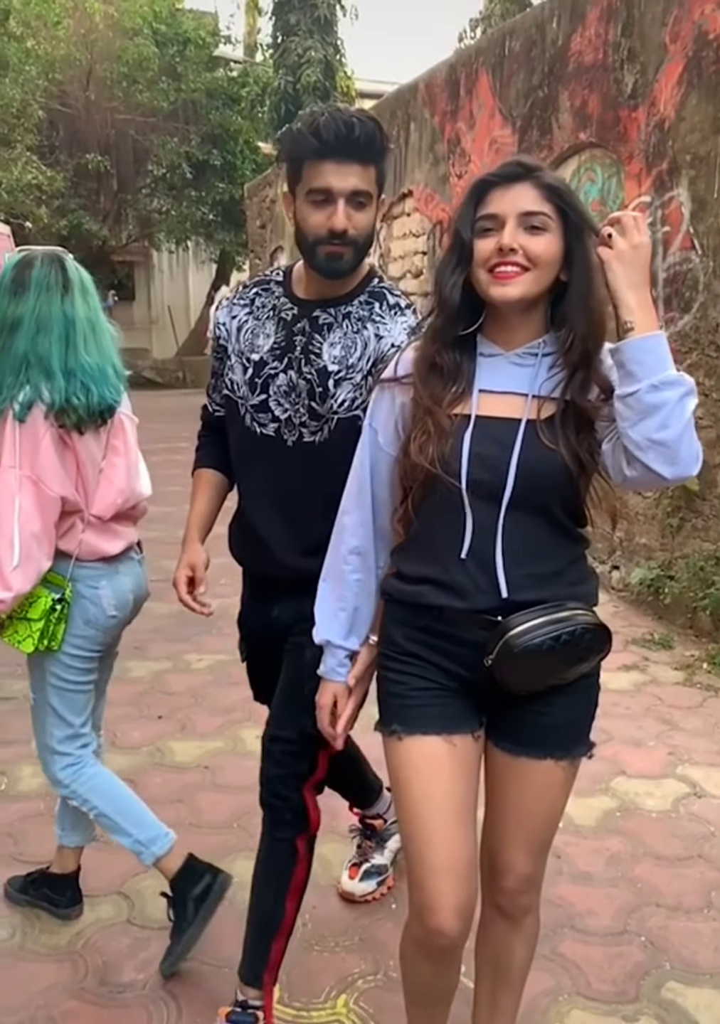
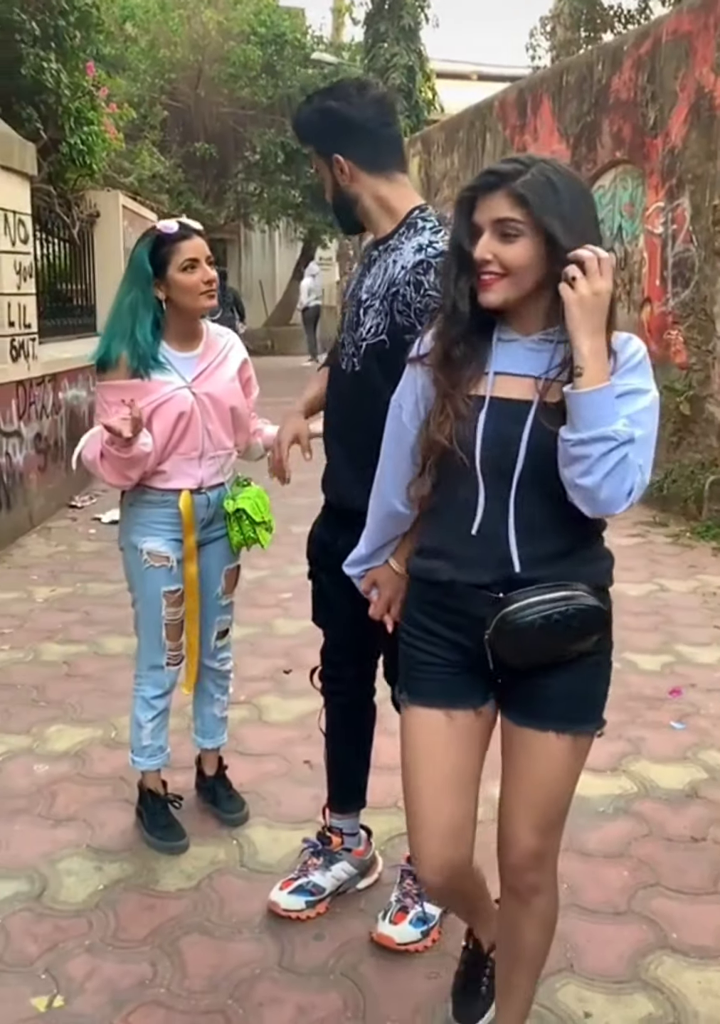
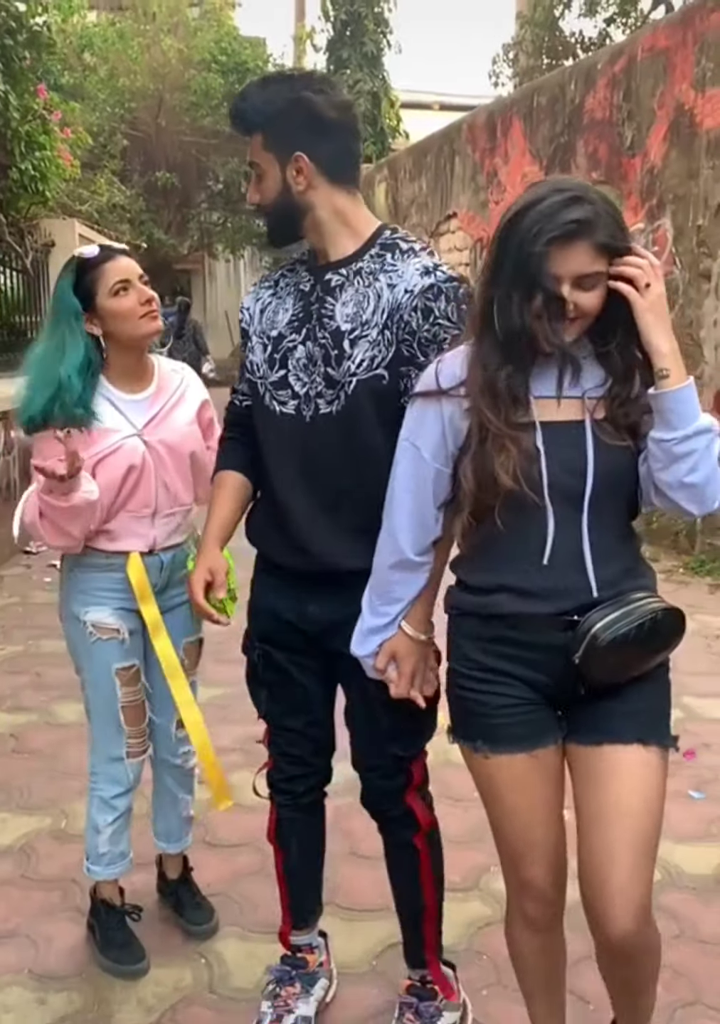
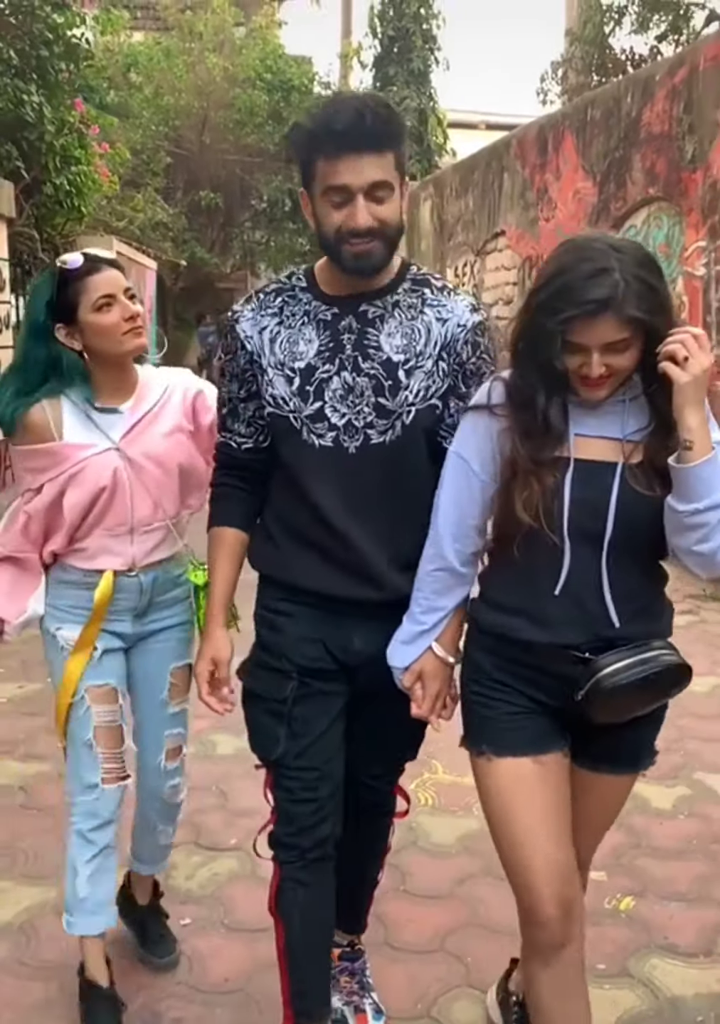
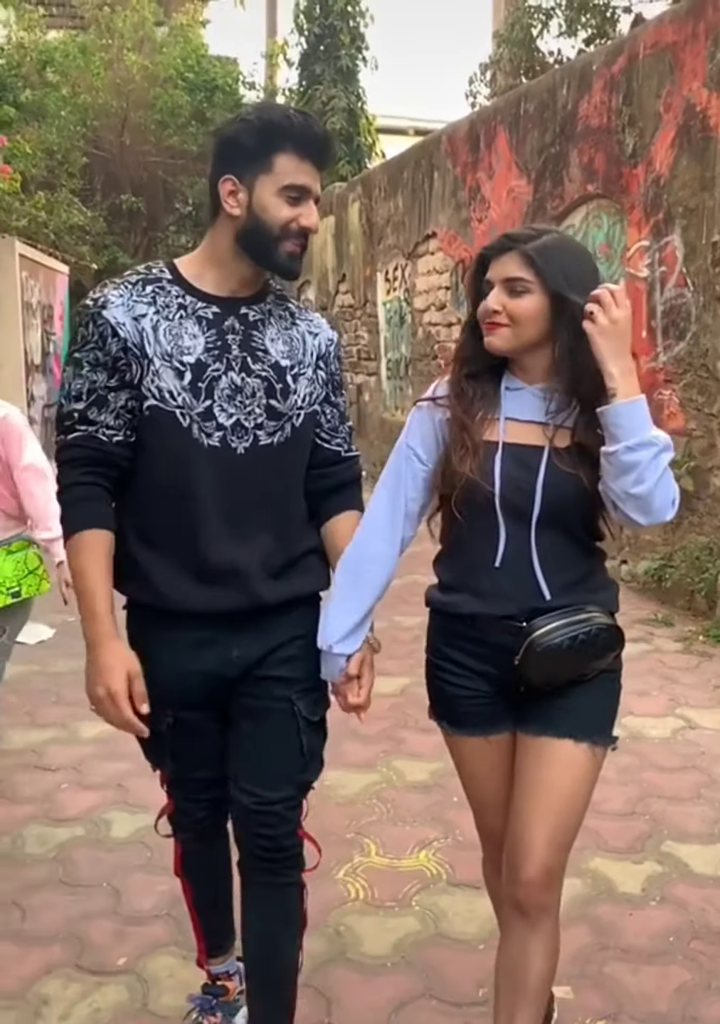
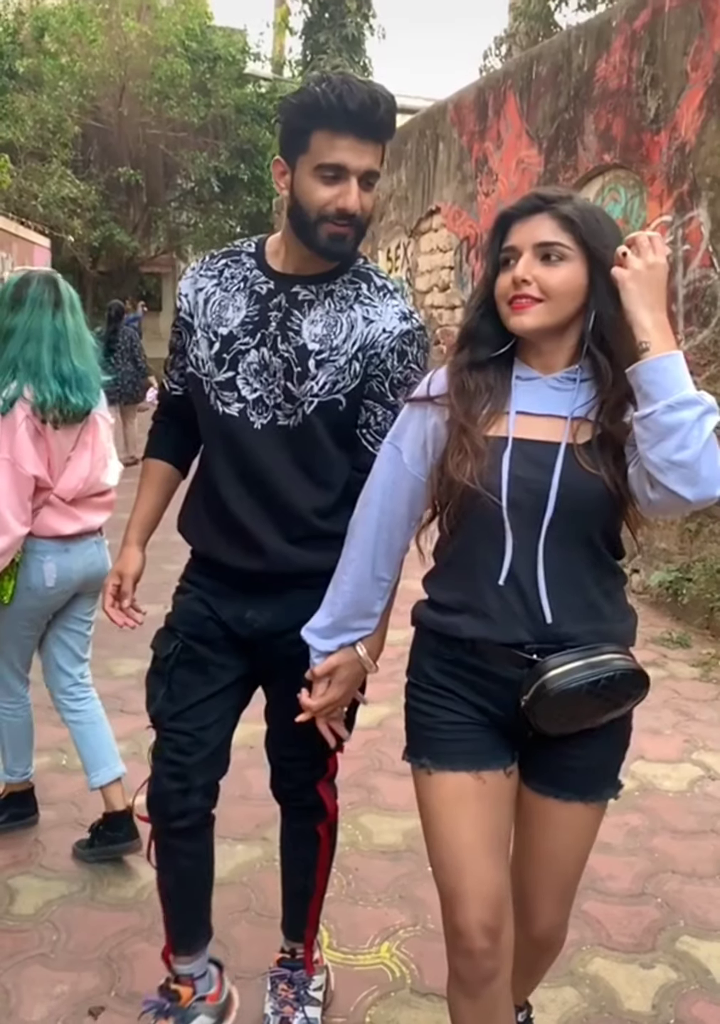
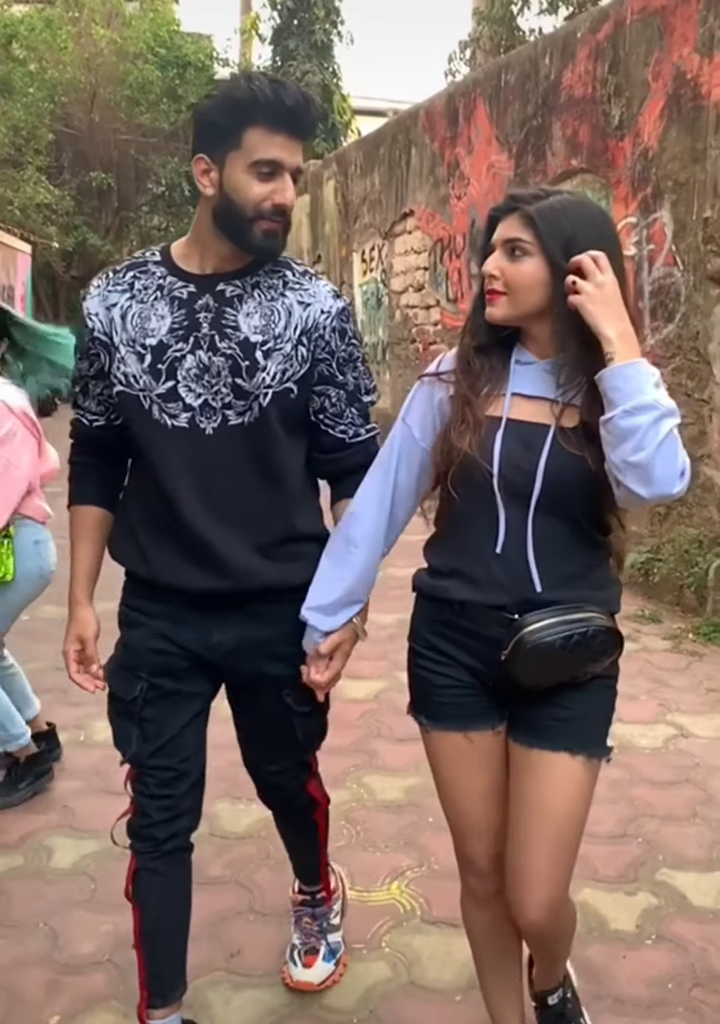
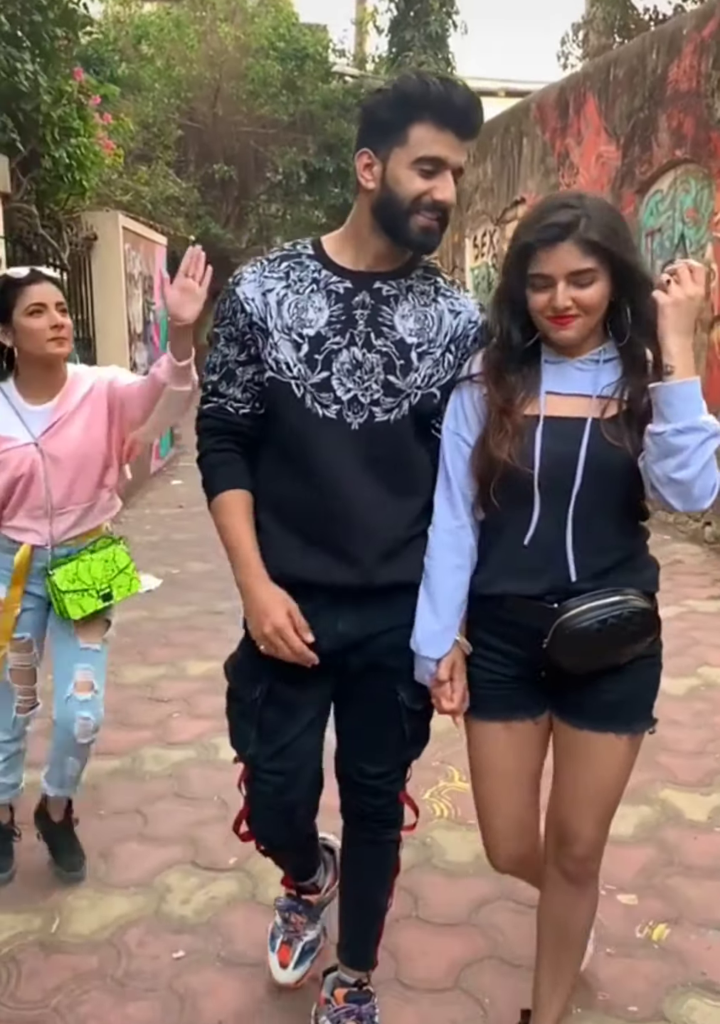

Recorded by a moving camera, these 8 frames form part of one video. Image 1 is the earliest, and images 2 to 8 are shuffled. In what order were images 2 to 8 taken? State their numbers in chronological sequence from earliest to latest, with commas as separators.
6, 7, 5, 8, 4, 3, 2
